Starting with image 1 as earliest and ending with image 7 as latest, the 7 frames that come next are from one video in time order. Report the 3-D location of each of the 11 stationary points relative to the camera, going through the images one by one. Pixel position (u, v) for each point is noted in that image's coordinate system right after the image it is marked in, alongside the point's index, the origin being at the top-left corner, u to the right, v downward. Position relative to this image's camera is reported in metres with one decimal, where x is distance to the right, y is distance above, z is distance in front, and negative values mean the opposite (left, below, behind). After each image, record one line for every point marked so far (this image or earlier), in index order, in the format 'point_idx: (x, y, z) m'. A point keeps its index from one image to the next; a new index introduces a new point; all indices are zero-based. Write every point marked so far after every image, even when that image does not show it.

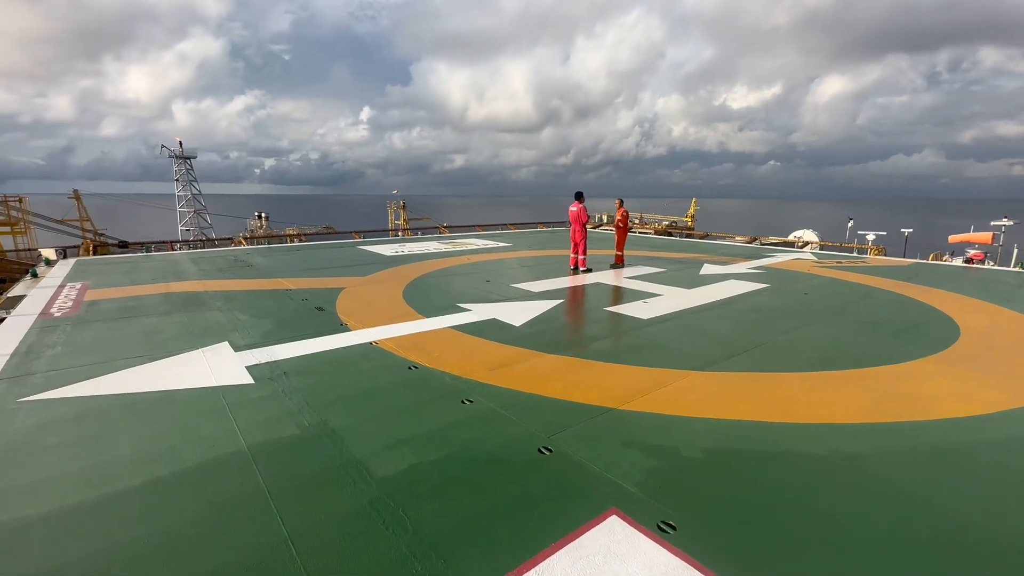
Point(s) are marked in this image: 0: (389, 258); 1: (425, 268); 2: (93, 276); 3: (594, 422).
0: (-4.1, +1.0, +15.3) m
1: (-2.5, +0.6, +13.3) m
2: (-10.4, +0.3, +11.5) m
3: (+0.8, -1.3, +4.5) m
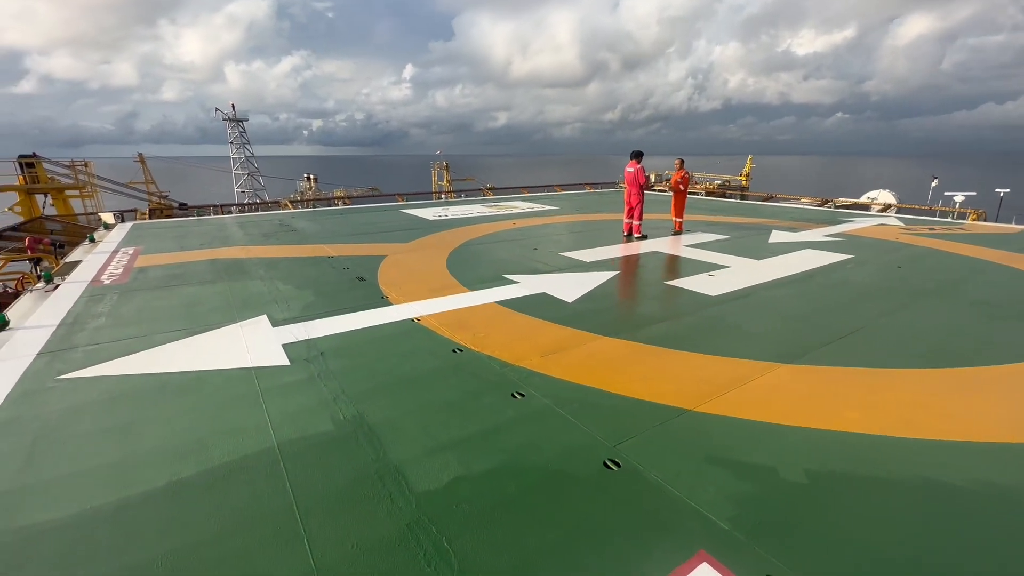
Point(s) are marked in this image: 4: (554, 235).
0: (-2.6, +2.1, +14.8) m
1: (-1.2, +1.5, +12.7) m
2: (-9.2, +1.2, +11.7) m
3: (+1.3, -1.1, +3.8) m
4: (+1.2, +1.5, +13.0) m
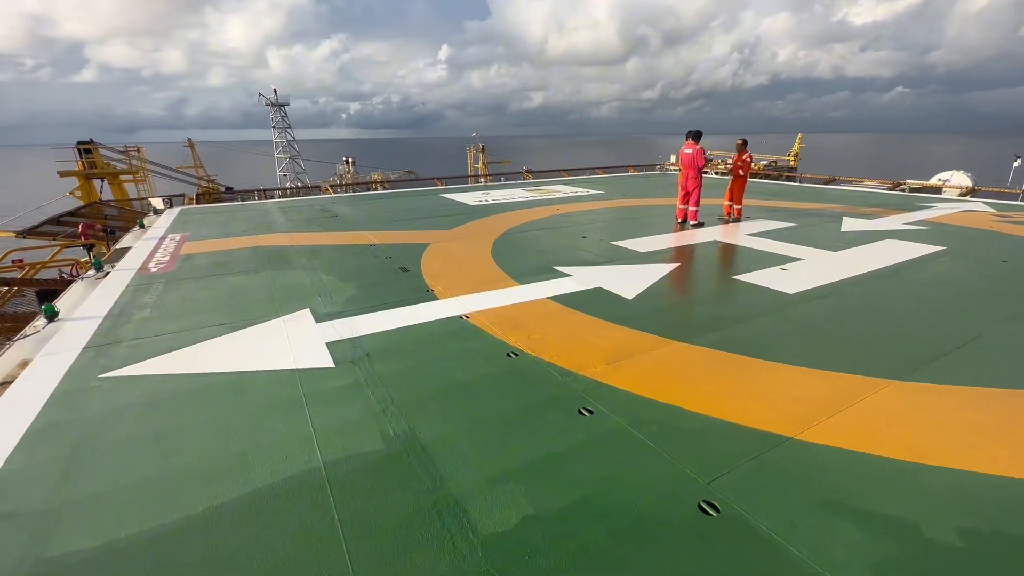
0: (-1.2, +2.5, +14.4) m
1: (0.0, +1.8, +12.2) m
2: (-8.1, +1.5, +11.8) m
3: (+1.8, -1.2, +3.3) m
4: (+2.4, +1.7, +12.3) m
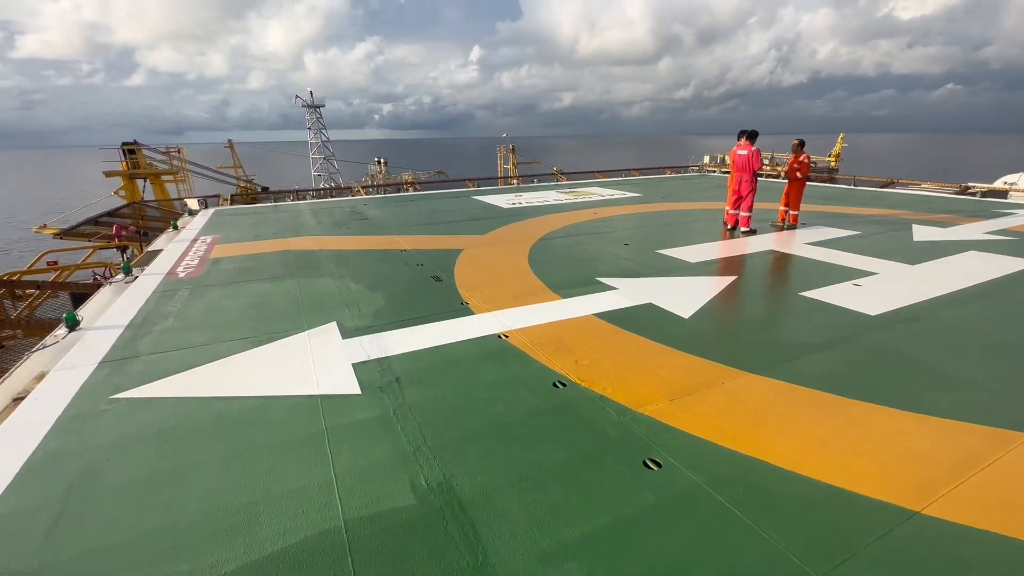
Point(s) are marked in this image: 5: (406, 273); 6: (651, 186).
0: (-0.2, +2.3, +13.9) m
1: (+0.9, +1.6, +11.6) m
2: (-7.2, +1.5, +11.6) m
3: (+2.1, -1.4, +2.6) m
4: (+3.3, +1.5, +11.6) m
5: (-1.7, +0.2, +7.6) m
6: (+5.8, +4.2, +19.3) m
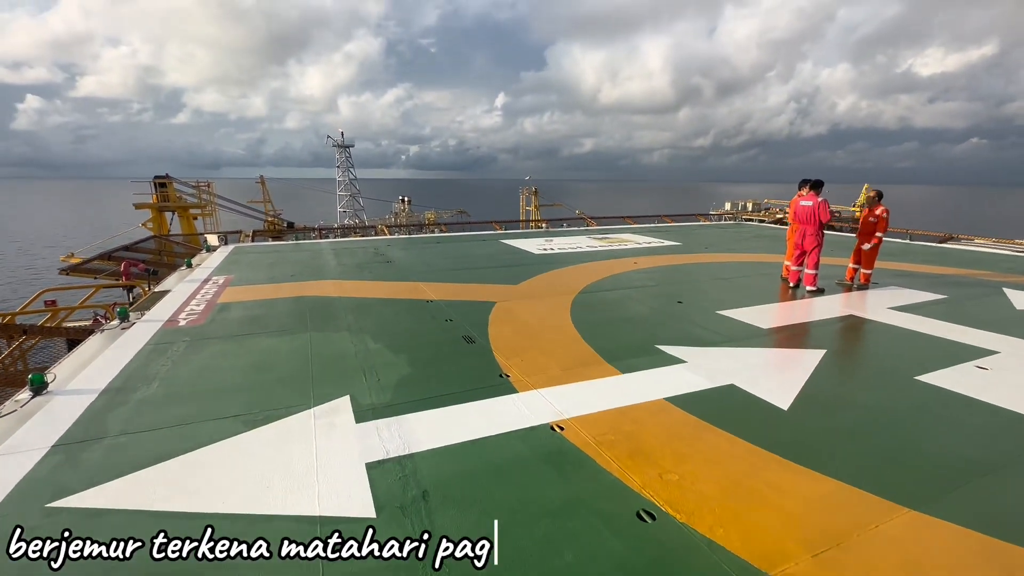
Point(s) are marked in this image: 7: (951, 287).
0: (+0.7, +0.9, +12.9) m
1: (+1.7, +0.3, +10.6) m
2: (-6.4, +0.5, +10.9) m
3: (+2.5, -2.0, +1.3) m
4: (+4.1, +0.1, +10.5) m
5: (-1.1, -0.6, +6.6) m
6: (+6.9, +2.1, +18.3) m
7: (+9.3, 0.0, +9.9) m
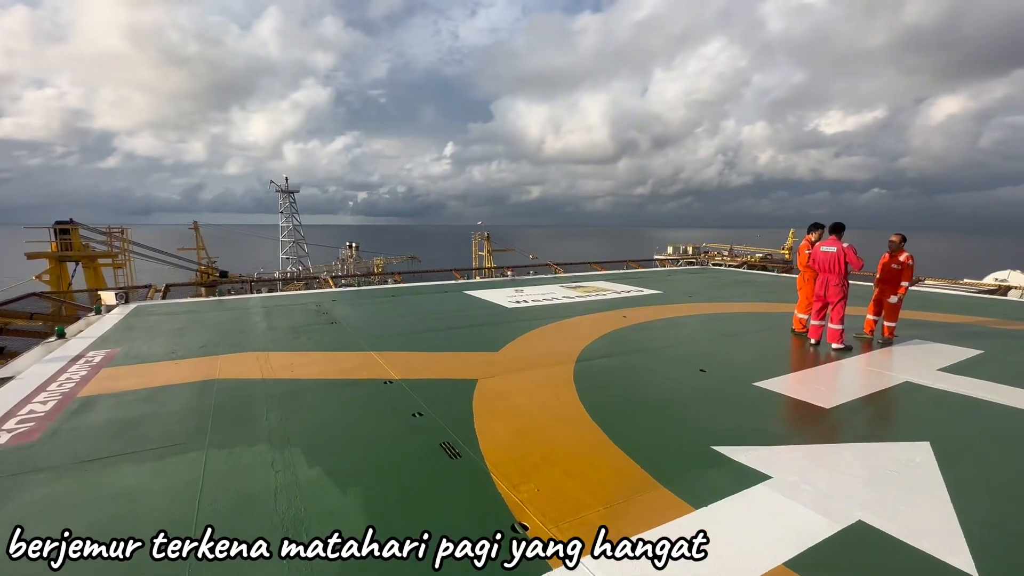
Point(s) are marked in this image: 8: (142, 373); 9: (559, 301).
0: (0.0, -0.6, +11.2) m
1: (+1.3, -0.9, +8.9) m
2: (-6.9, -0.9, +8.4) m
3: (+3.0, -2.2, -0.4) m
4: (+3.6, -1.0, +9.1) m
5: (-1.1, -1.5, +4.6) m
6: (+5.6, +0.2, +17.2) m
7: (+8.8, -1.0, +9.0) m
8: (-5.1, -1.2, +6.5) m
9: (+1.3, -0.3, +13.0) m
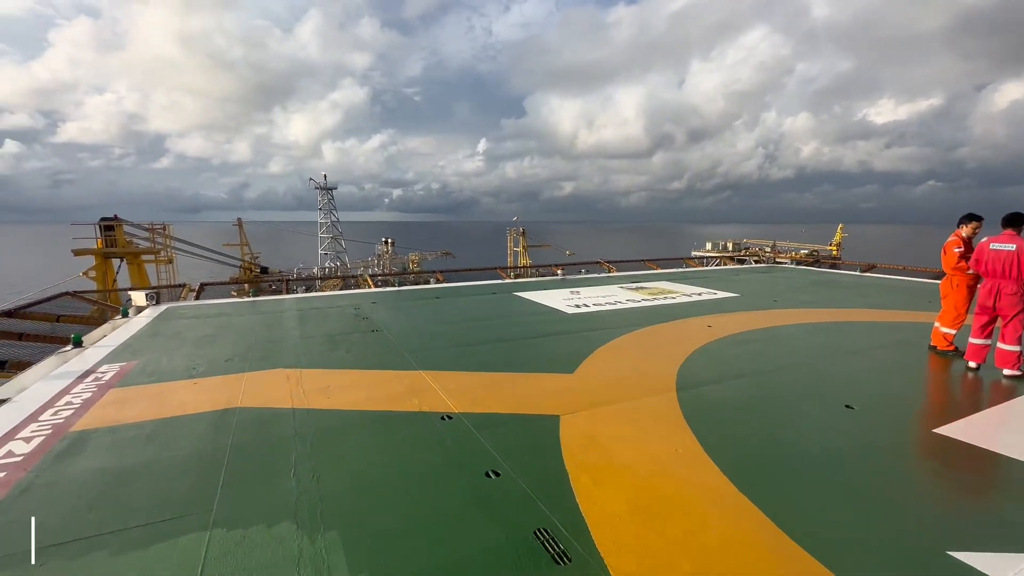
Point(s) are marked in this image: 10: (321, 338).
0: (+1.3, -0.6, +9.7) m
1: (+2.4, -1.0, +7.3) m
2: (-5.7, -0.9, +7.4) m
3: (+3.5, -2.4, -2.0) m
4: (+4.8, -1.1, +7.4) m
5: (-0.3, -1.6, +3.2) m
6: (+7.3, +0.2, +15.3) m
7: (+10.0, -1.1, +6.9) m
8: (-4.2, -1.2, +5.4) m
9: (+2.7, -0.4, +11.4) m
10: (-3.3, -0.9, +8.1) m
